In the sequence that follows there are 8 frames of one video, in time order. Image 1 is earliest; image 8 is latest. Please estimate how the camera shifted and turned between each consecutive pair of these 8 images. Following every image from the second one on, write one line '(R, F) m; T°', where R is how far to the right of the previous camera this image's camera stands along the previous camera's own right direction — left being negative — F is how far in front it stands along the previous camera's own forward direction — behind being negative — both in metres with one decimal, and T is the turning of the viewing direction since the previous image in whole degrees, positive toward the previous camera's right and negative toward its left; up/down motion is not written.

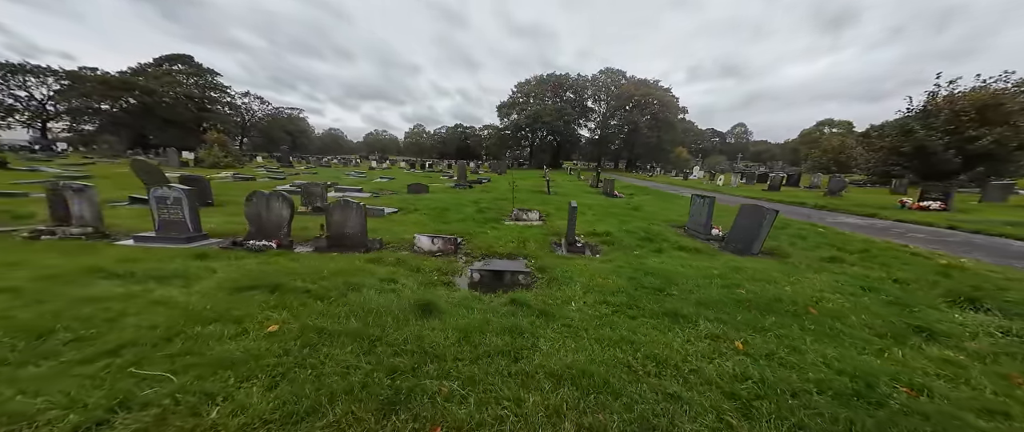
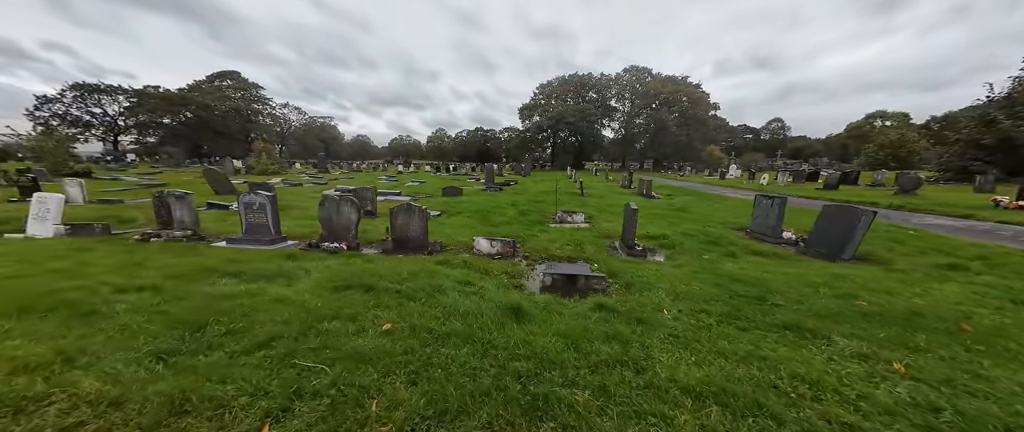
(-0.4, 0.0) m; -6°
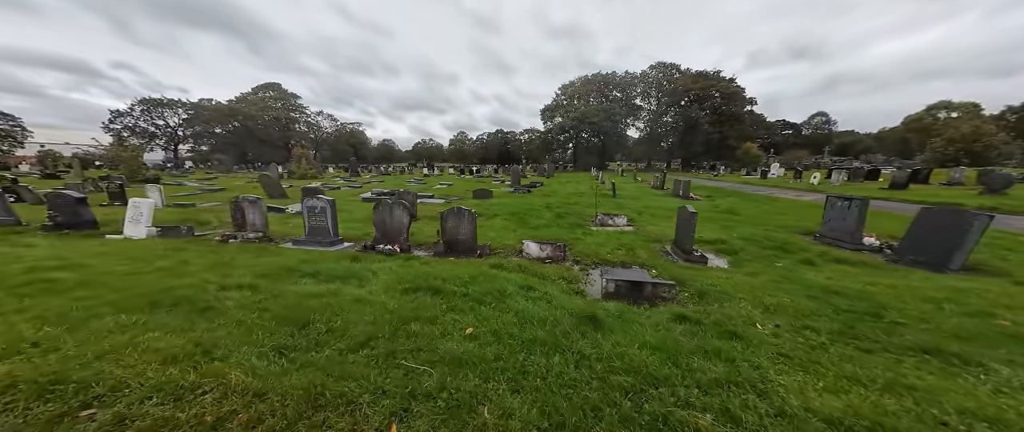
(-0.4, 0.0) m; -6°
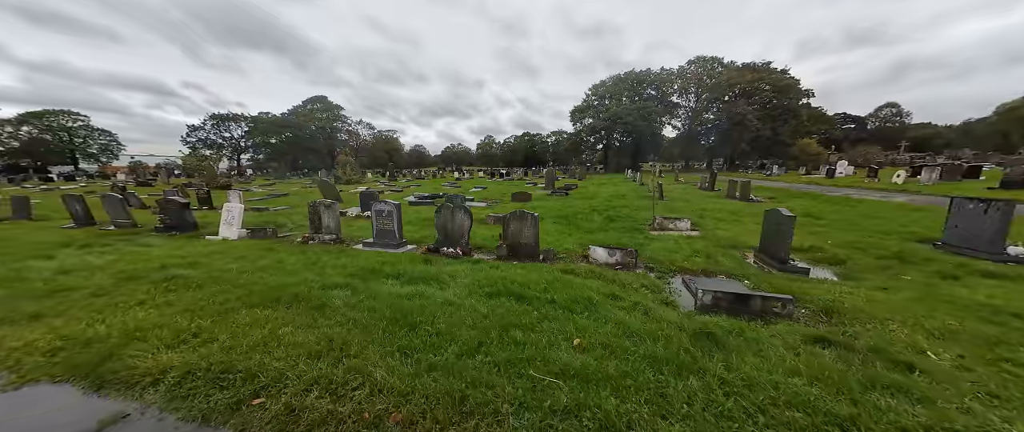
(-0.5, 0.0) m; -7°
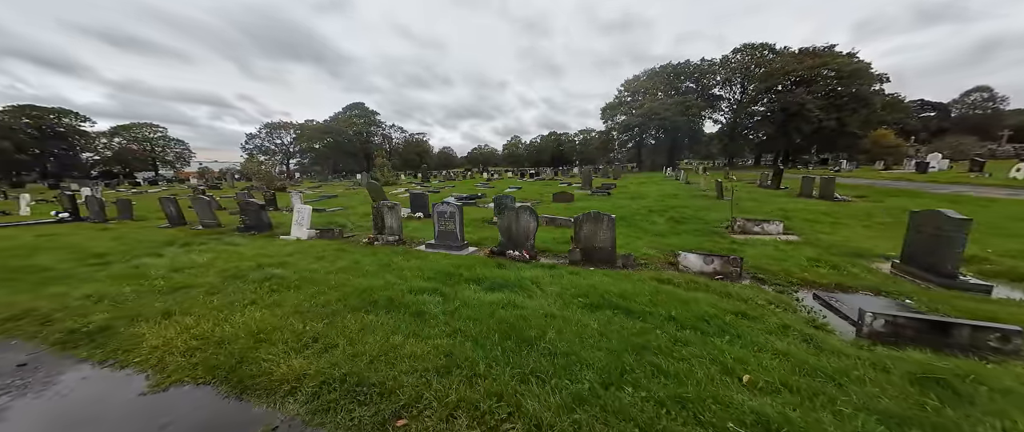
(-0.6, +0.2) m; -7°
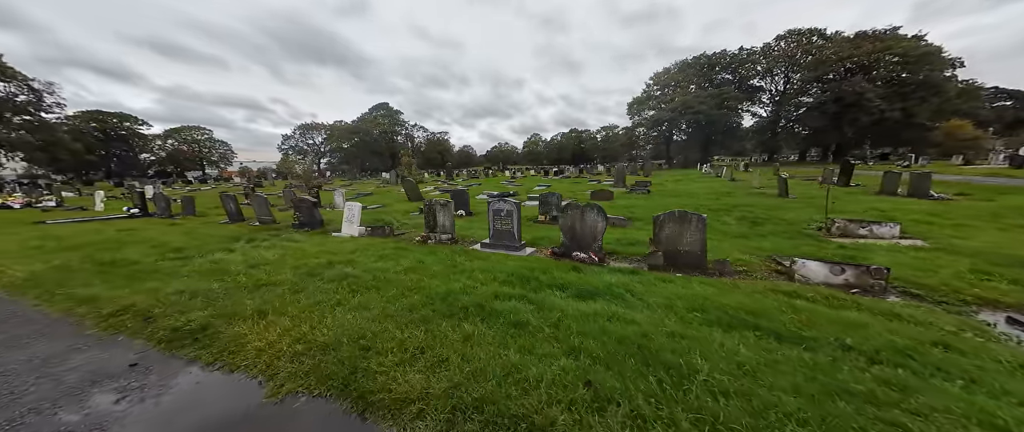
(-0.7, +0.3) m; -6°
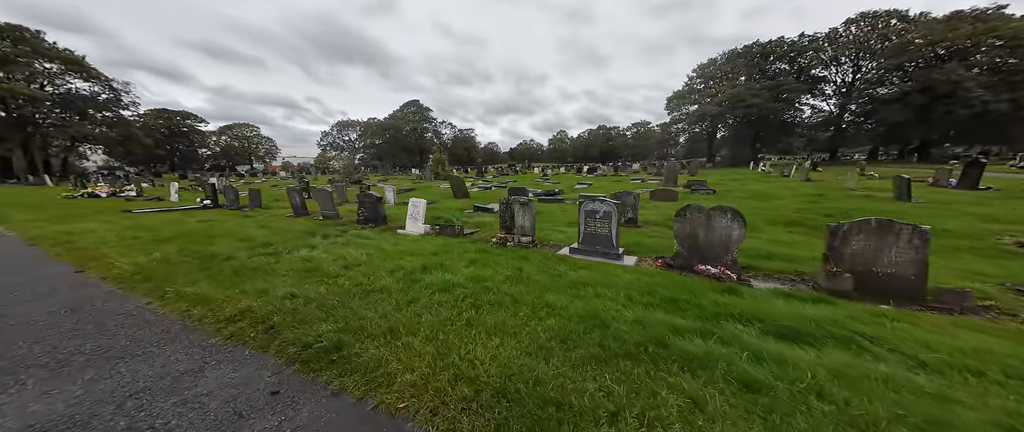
(-1.3, +0.6) m; -8°
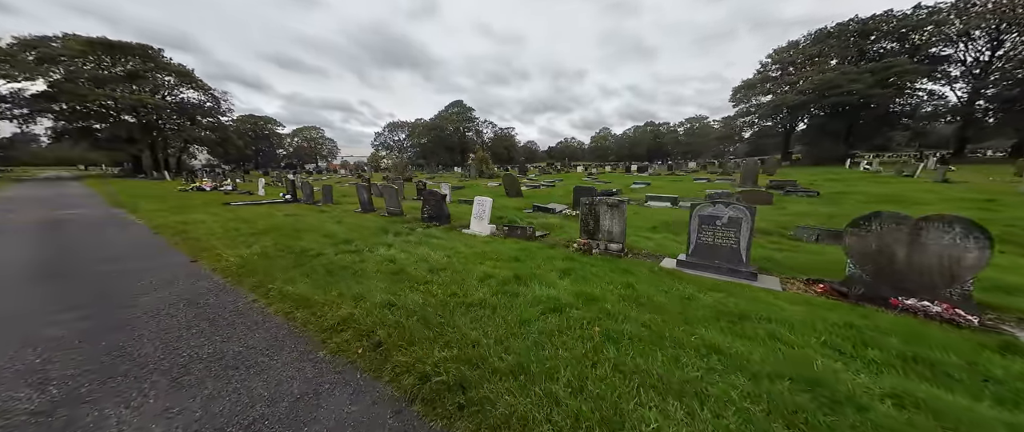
(-0.9, +0.7) m; -10°
